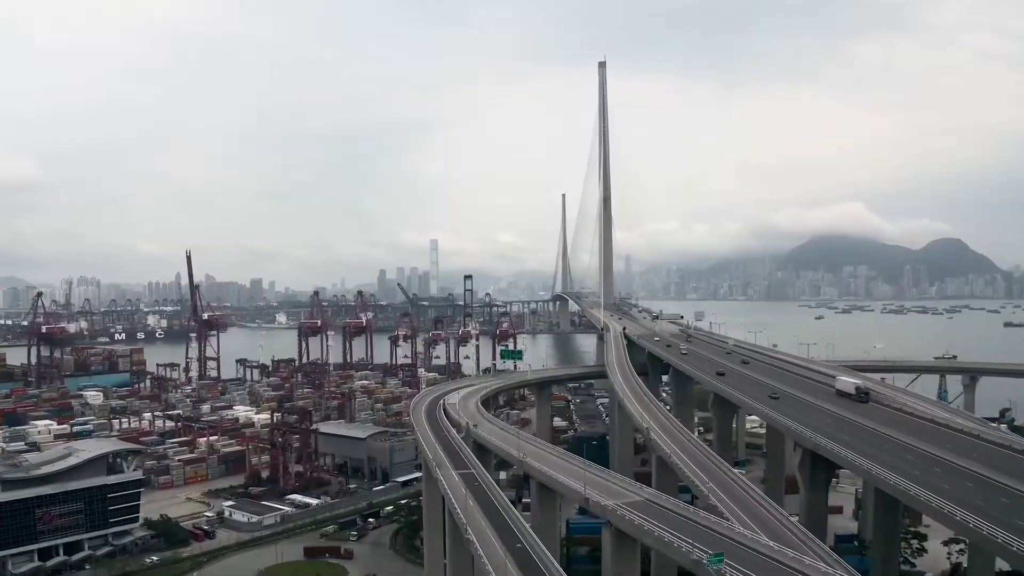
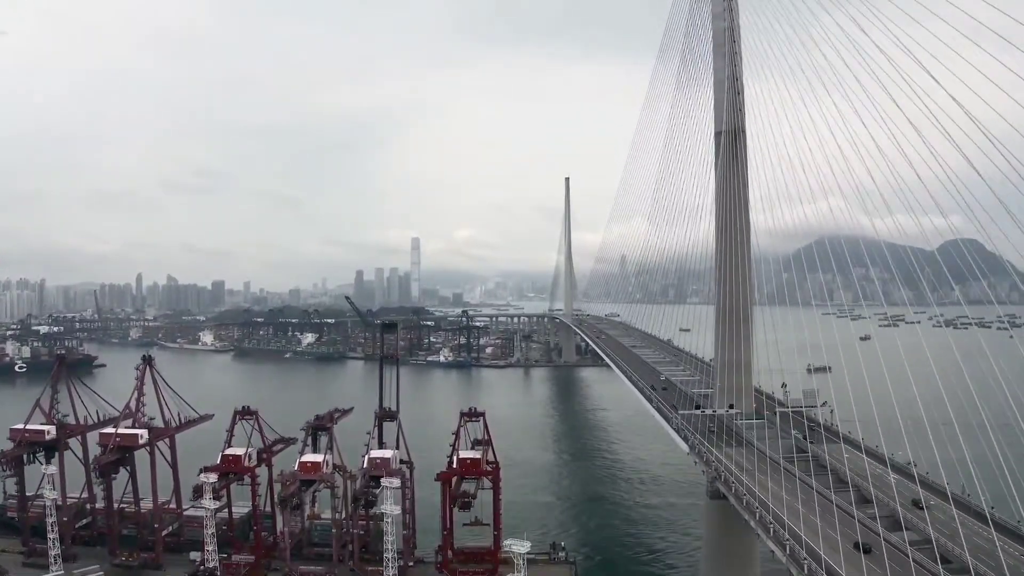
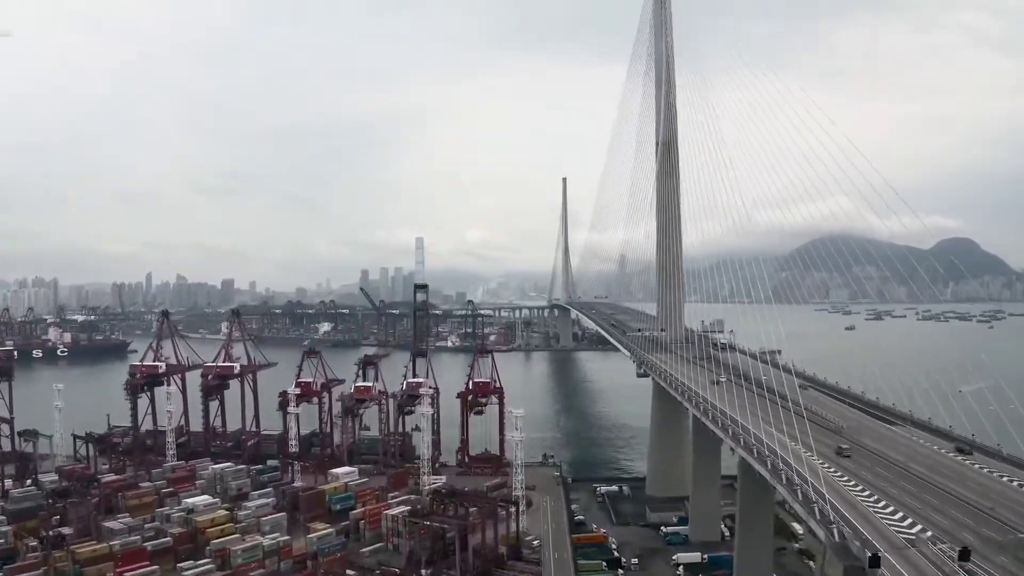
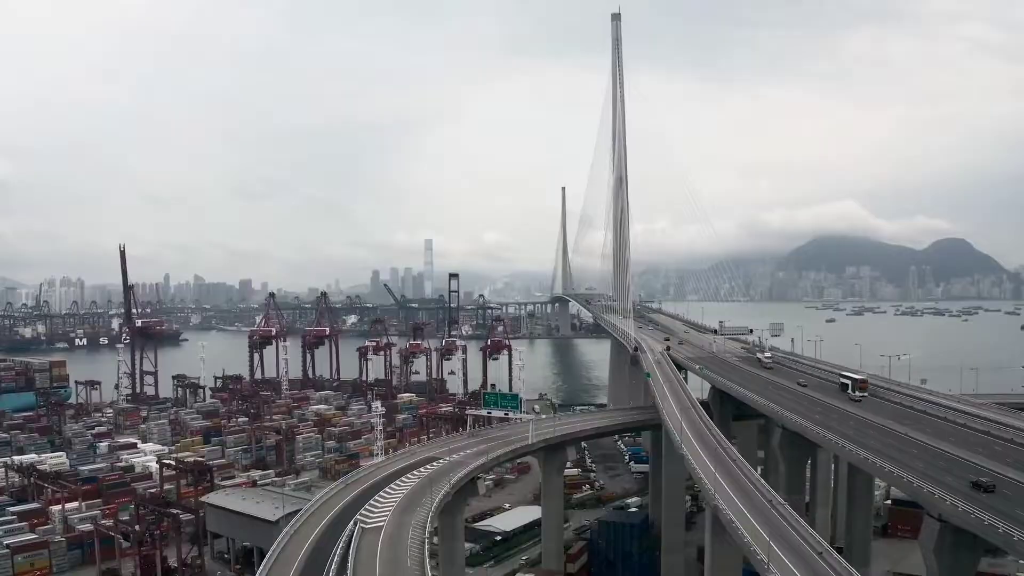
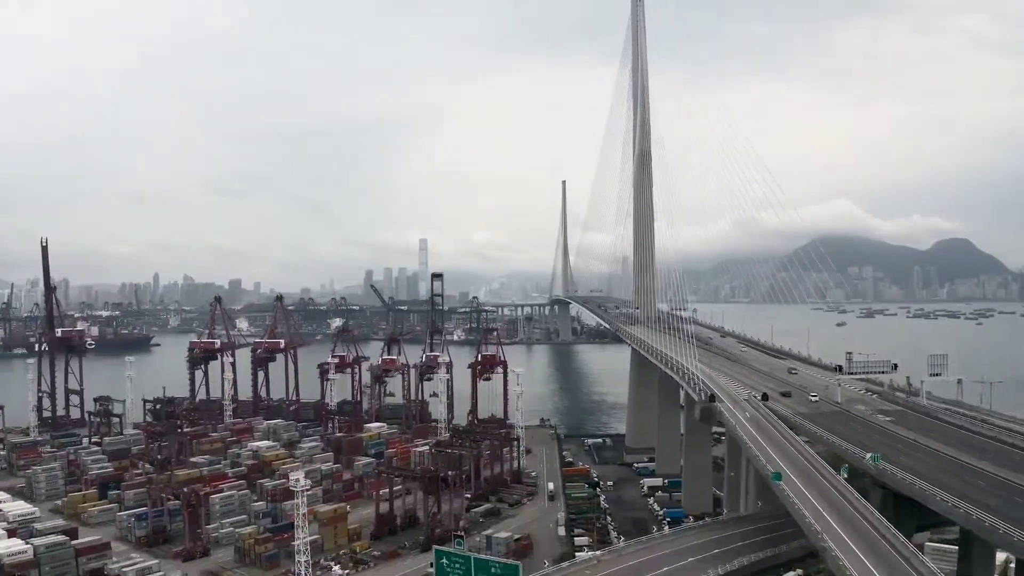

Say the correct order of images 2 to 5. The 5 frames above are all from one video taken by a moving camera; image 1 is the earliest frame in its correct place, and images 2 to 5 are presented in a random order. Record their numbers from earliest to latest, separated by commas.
4, 5, 3, 2
